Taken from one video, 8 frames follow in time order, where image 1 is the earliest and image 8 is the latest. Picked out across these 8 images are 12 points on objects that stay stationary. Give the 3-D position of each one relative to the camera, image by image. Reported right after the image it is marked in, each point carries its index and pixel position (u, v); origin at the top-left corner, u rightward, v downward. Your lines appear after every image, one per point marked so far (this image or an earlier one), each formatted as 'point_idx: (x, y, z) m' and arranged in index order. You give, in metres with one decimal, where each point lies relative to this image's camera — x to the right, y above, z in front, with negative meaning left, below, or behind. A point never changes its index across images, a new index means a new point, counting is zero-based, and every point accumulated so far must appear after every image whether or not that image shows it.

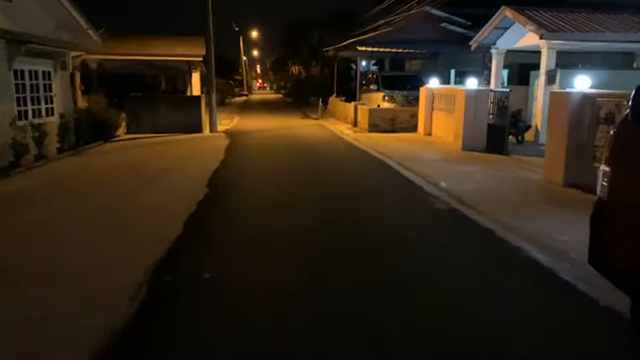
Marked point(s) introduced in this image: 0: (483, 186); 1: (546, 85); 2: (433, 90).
0: (+3.0, -0.1, +10.9) m
1: (+6.4, +2.7, +16.9) m
2: (+3.8, +3.0, +19.7) m
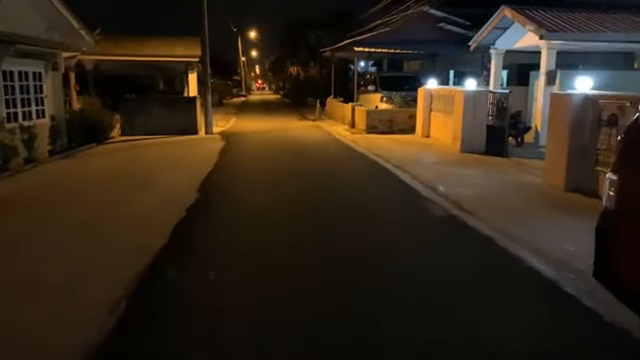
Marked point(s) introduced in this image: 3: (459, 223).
0: (+2.9, -0.2, +10.6) m
1: (+6.3, +2.6, +16.6) m
2: (+3.7, +2.9, +19.5) m
3: (+2.0, -0.7, +8.4) m
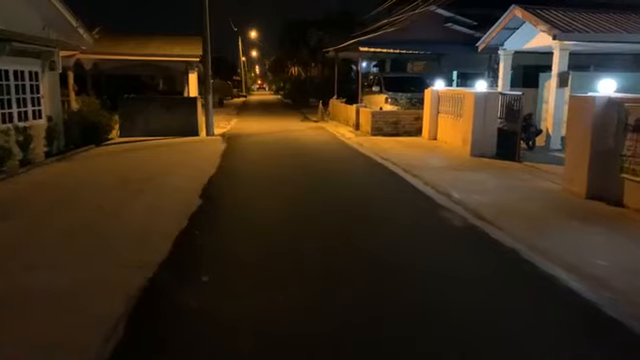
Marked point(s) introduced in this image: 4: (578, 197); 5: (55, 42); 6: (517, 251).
0: (+3.0, -0.3, +10.1) m
1: (+6.5, +2.5, +16.1) m
2: (+3.8, +2.8, +19.0) m
3: (+2.1, -0.8, +7.9) m
4: (+4.3, -0.3, +9.9) m
5: (-6.9, +3.6, +15.4) m
6: (+2.4, -0.9, +7.2) m
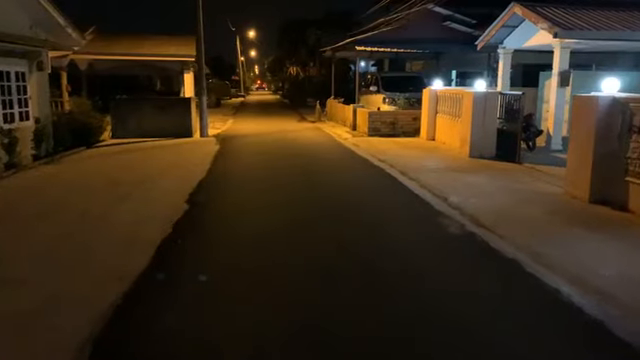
0: (+2.9, -0.4, +9.7) m
1: (+6.3, +2.5, +15.7) m
2: (+3.7, +2.7, +18.6) m
3: (+2.0, -0.8, +7.5) m
4: (+4.2, -0.3, +9.5) m
5: (-7.0, +3.5, +15.0) m
6: (+2.3, -1.0, +6.8) m
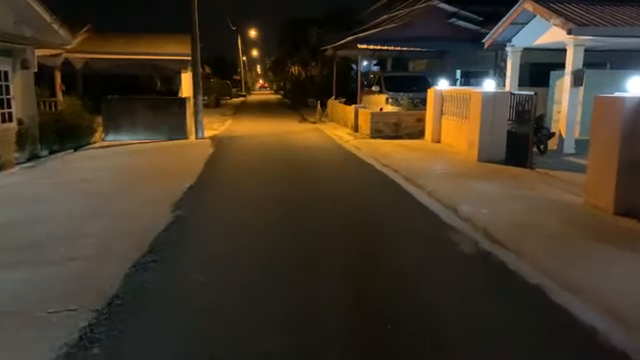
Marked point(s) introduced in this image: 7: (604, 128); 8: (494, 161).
0: (+2.9, -0.5, +8.9) m
1: (+6.3, +2.3, +14.9) m
2: (+3.7, +2.6, +17.7) m
3: (+2.0, -1.0, +6.7) m
4: (+4.1, -0.5, +8.6) m
5: (-7.0, +3.4, +14.2) m
6: (+2.2, -1.1, +6.0) m
7: (+4.2, +0.8, +8.8) m
8: (+4.2, +0.5, +14.4) m
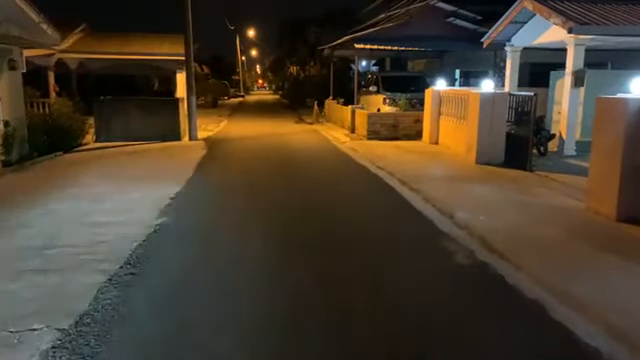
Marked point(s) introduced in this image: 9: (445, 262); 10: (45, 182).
0: (+2.8, -0.6, +8.5) m
1: (+6.2, +2.3, +14.5) m
2: (+3.5, +2.5, +17.4) m
3: (+1.8, -1.0, +6.3) m
4: (+4.0, -0.5, +8.3) m
5: (-7.2, +3.3, +13.8) m
6: (+2.1, -1.2, +5.7) m
7: (+4.1, +0.7, +8.5) m
8: (+4.1, +0.4, +14.0) m
9: (+1.5, -0.9, +6.9) m
10: (-5.8, 0.0, +12.6) m
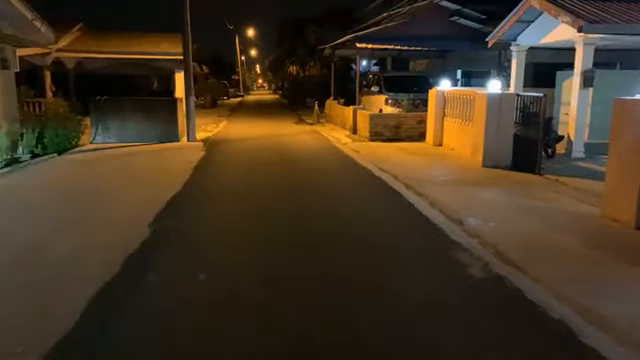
0: (+2.8, -0.6, +8.1) m
1: (+6.2, +2.2, +14.1) m
2: (+3.6, +2.5, +17.0) m
3: (+1.9, -1.1, +5.9) m
4: (+4.0, -0.6, +7.9) m
5: (-7.1, +3.2, +13.4) m
6: (+2.2, -1.2, +5.2) m
7: (+4.1, +0.6, +8.1) m
8: (+4.1, +0.3, +13.6) m
9: (+1.5, -1.0, +6.5) m
10: (-5.8, -0.1, +12.2) m
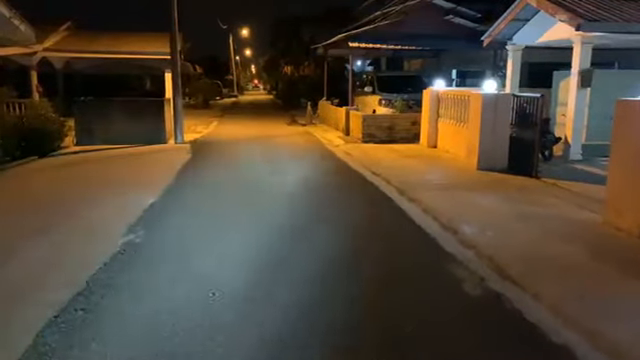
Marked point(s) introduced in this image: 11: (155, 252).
0: (+2.6, -0.7, +7.7) m
1: (+6.0, +2.1, +13.7) m
2: (+3.3, +2.4, +16.6) m
3: (+1.7, -1.2, +5.5) m
4: (+3.8, -0.7, +7.5) m
5: (-7.3, +3.1, +12.9) m
6: (+2.0, -1.3, +4.8) m
7: (+4.0, +0.6, +7.7) m
8: (+3.9, +0.2, +13.2) m
9: (+1.3, -1.1, +6.1) m
10: (-6.0, -0.2, +11.7) m
11: (-2.1, -1.0, +7.2) m
